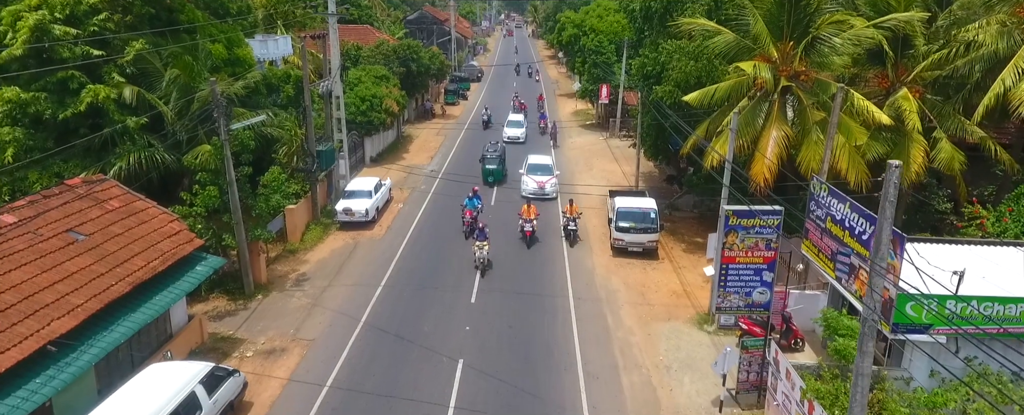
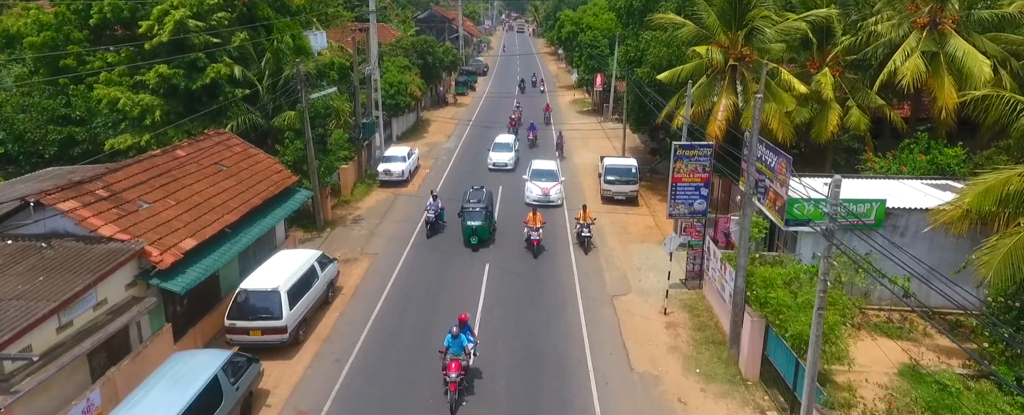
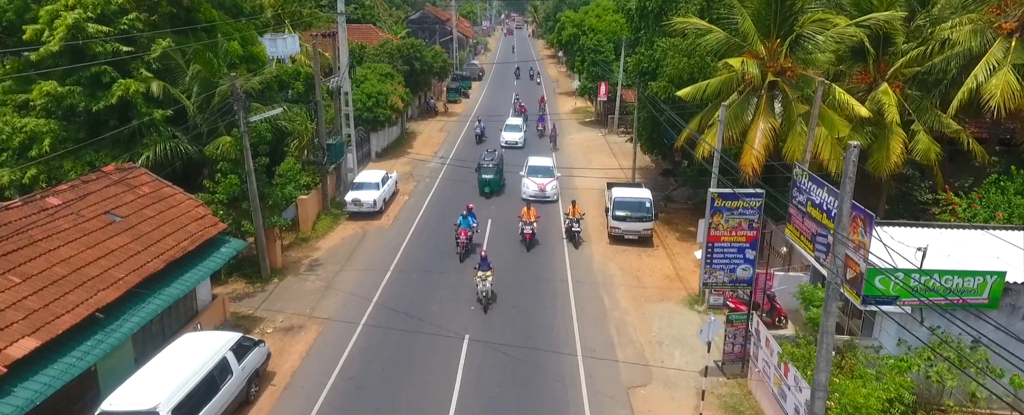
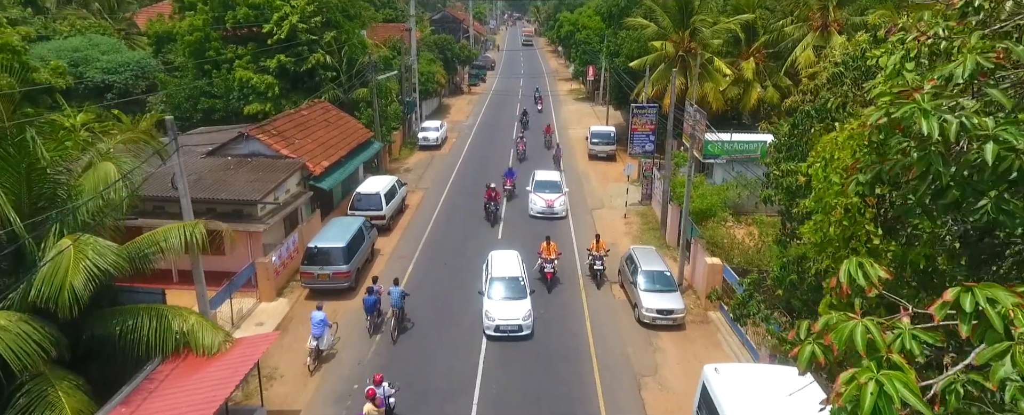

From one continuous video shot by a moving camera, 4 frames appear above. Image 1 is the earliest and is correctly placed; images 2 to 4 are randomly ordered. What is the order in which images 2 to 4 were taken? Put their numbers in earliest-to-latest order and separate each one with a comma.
3, 2, 4
